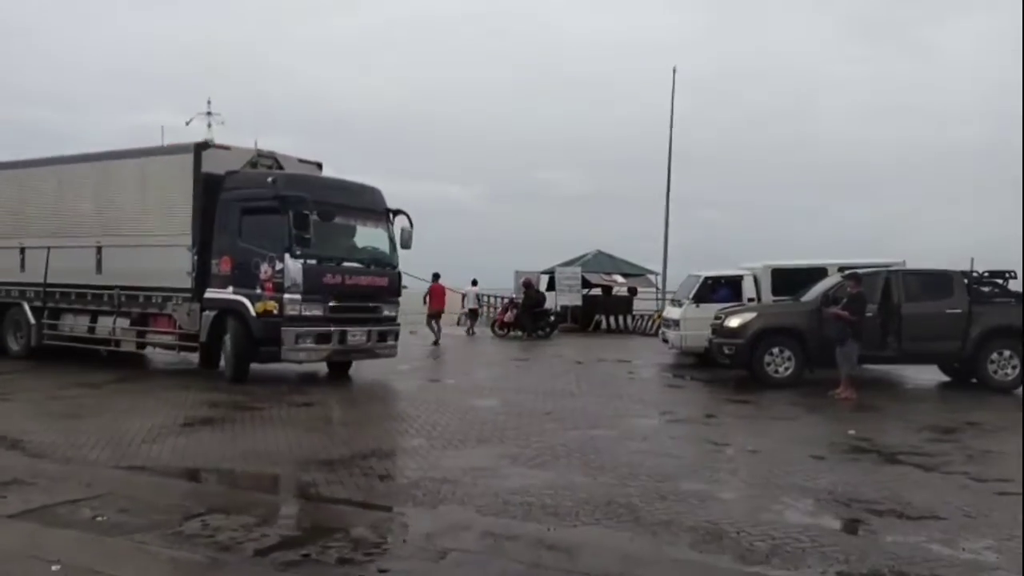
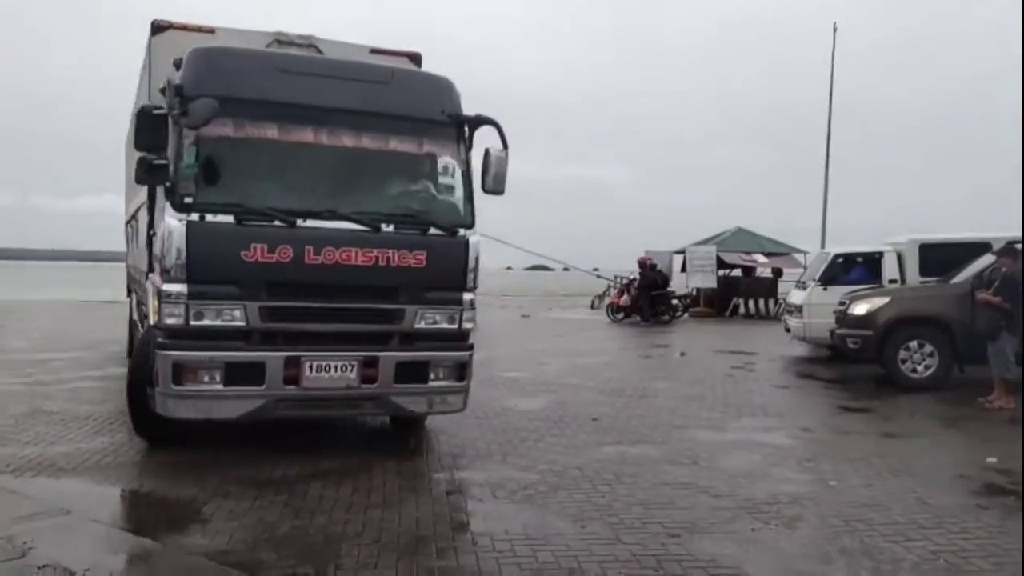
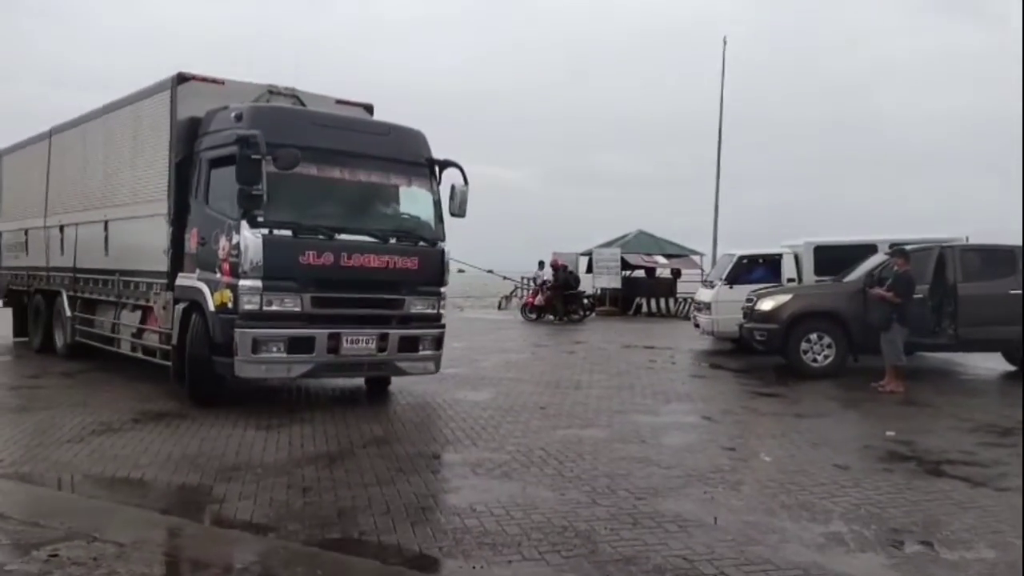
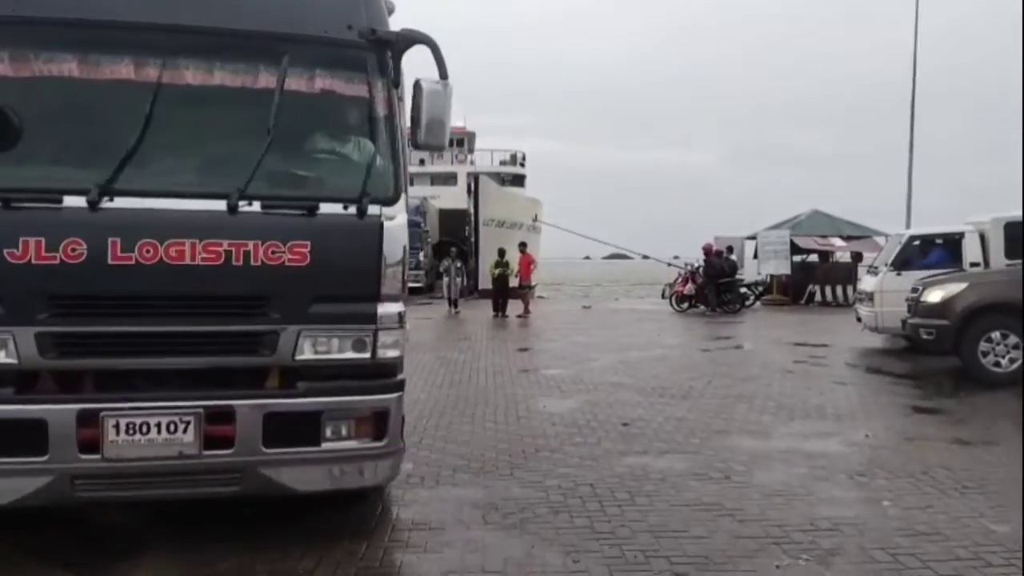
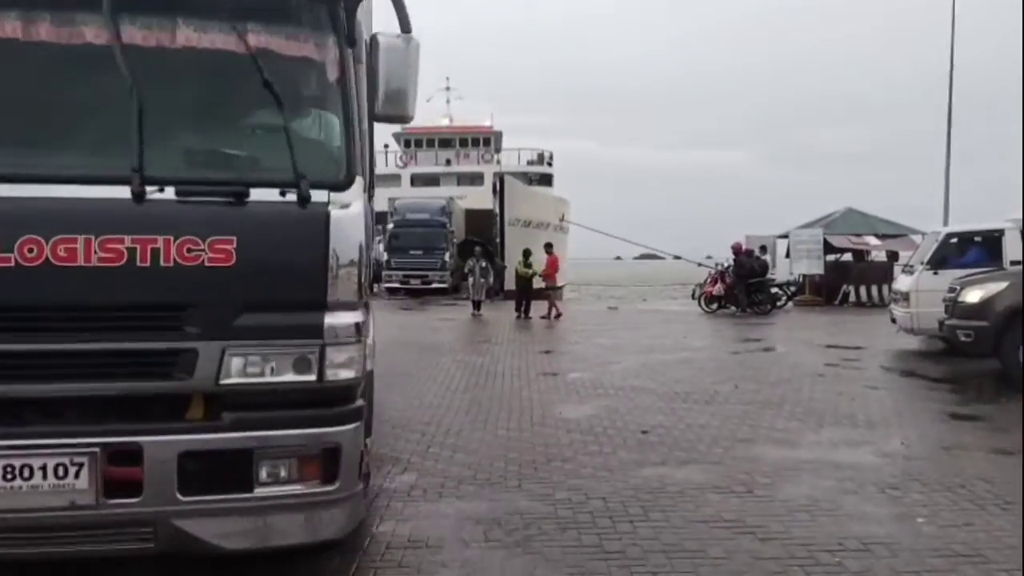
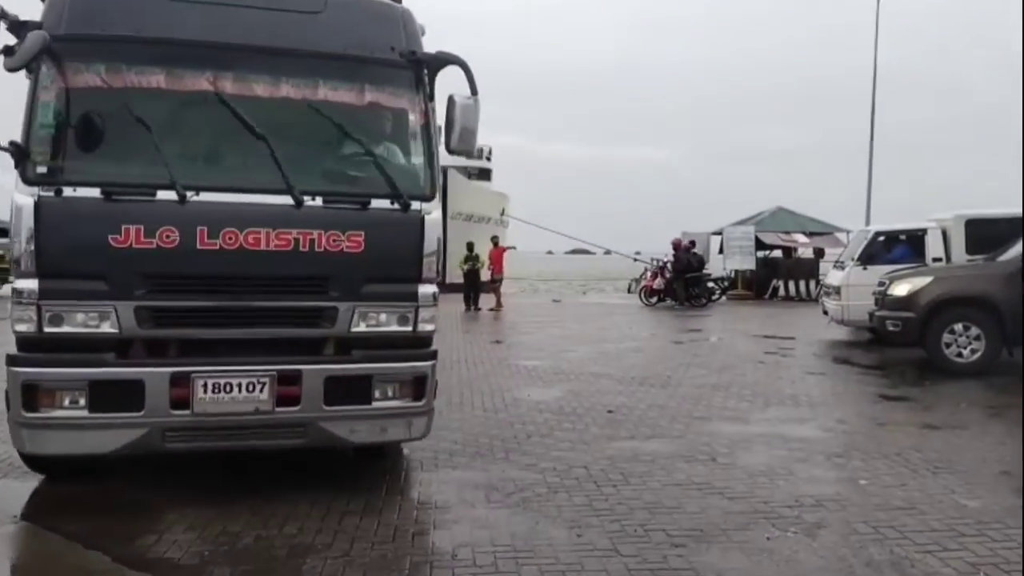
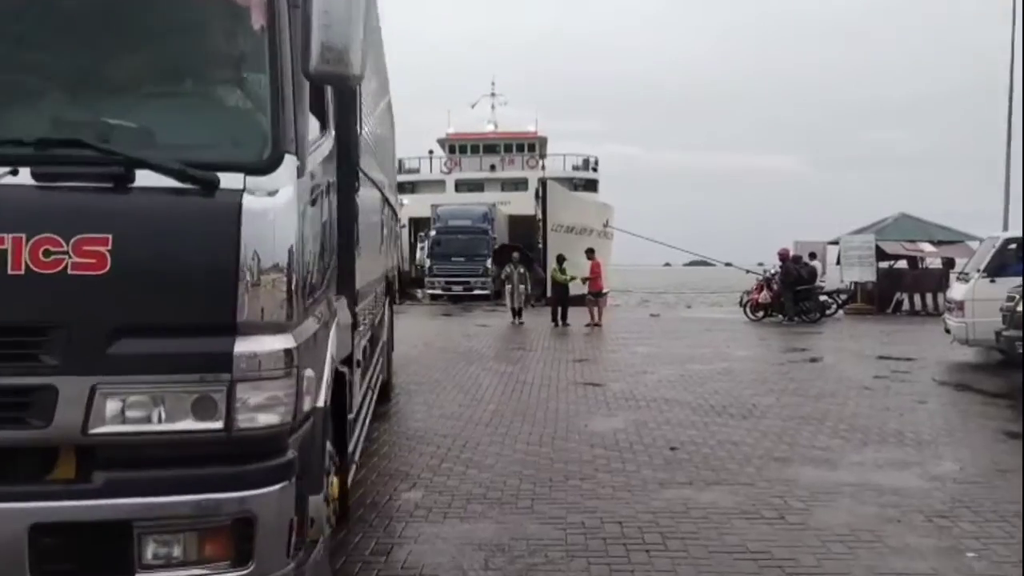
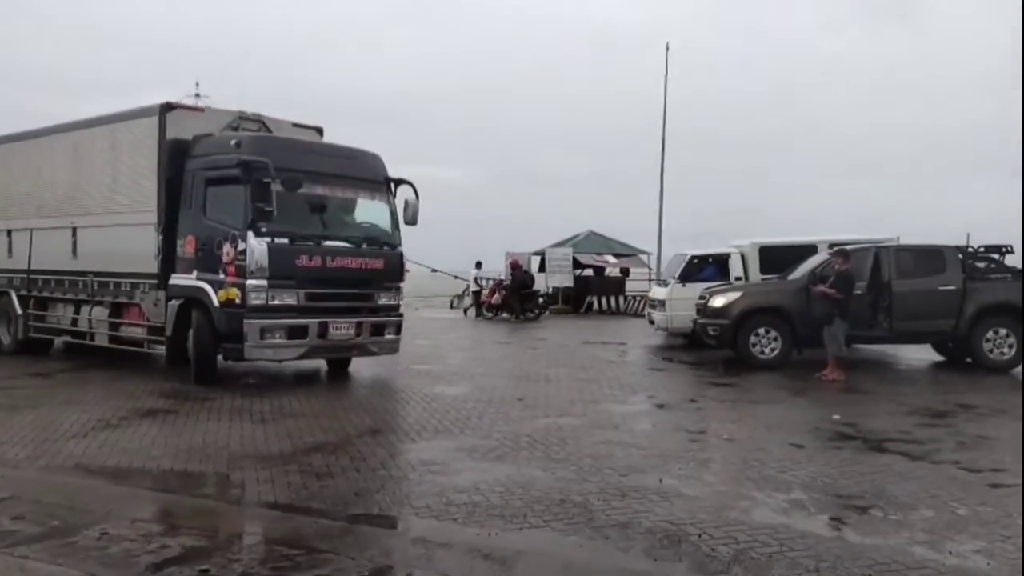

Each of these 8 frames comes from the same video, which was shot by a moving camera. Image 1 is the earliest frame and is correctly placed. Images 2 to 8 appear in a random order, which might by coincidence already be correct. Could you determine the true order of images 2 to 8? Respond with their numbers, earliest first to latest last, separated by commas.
8, 3, 2, 6, 4, 5, 7
